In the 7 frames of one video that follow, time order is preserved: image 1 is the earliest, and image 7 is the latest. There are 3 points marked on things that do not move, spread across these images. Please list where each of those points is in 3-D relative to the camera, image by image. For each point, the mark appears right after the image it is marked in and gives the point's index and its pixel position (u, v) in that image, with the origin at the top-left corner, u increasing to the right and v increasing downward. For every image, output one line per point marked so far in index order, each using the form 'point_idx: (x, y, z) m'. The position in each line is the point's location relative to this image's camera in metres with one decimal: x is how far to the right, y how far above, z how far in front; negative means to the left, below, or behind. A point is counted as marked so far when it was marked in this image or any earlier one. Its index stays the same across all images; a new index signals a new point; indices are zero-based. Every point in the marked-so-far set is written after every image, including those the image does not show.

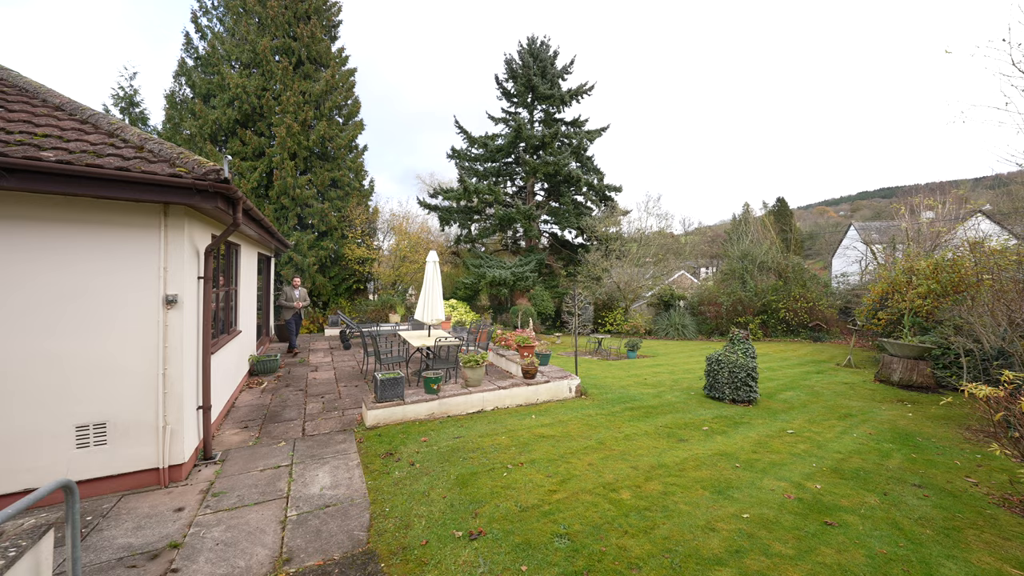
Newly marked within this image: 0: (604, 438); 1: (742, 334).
0: (+1.2, -1.9, +4.6) m
1: (+4.4, -0.9, +6.8) m
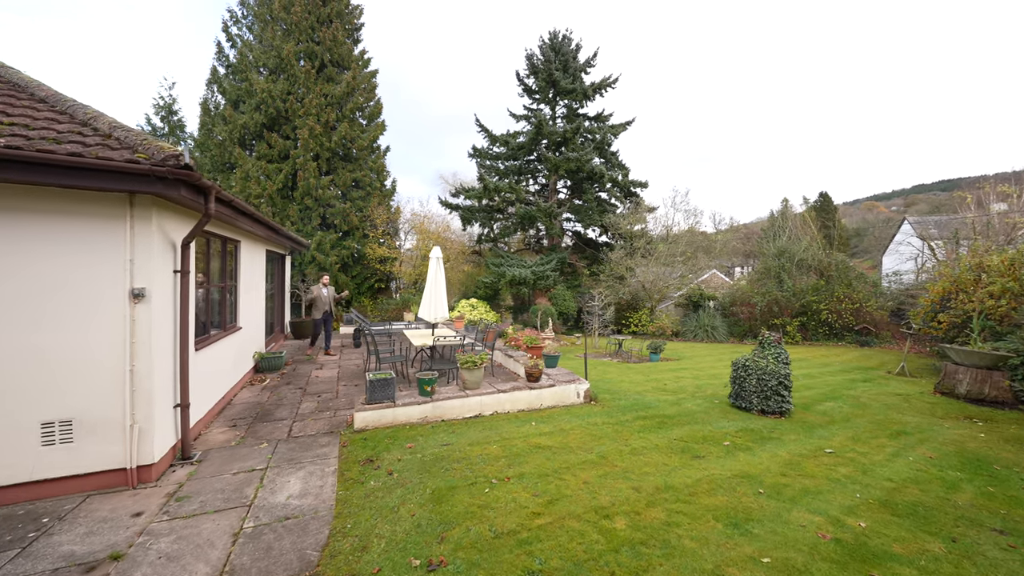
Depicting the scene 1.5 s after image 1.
0: (+1.1, -1.9, +4.1) m
1: (+4.5, -0.8, +6.1) m
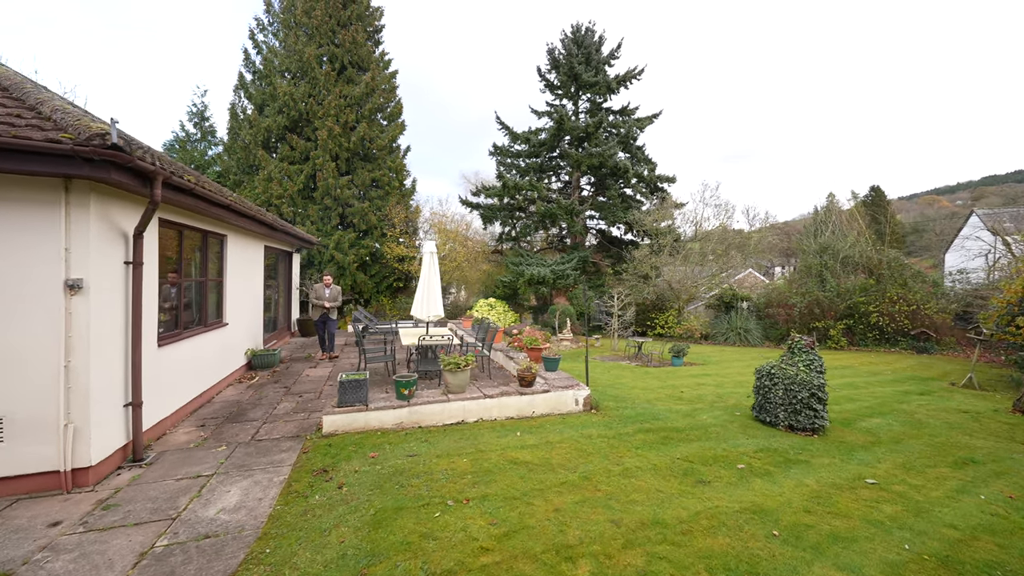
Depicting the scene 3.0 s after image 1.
0: (+0.8, -1.8, +3.5) m
1: (+4.4, -0.8, +5.3) m
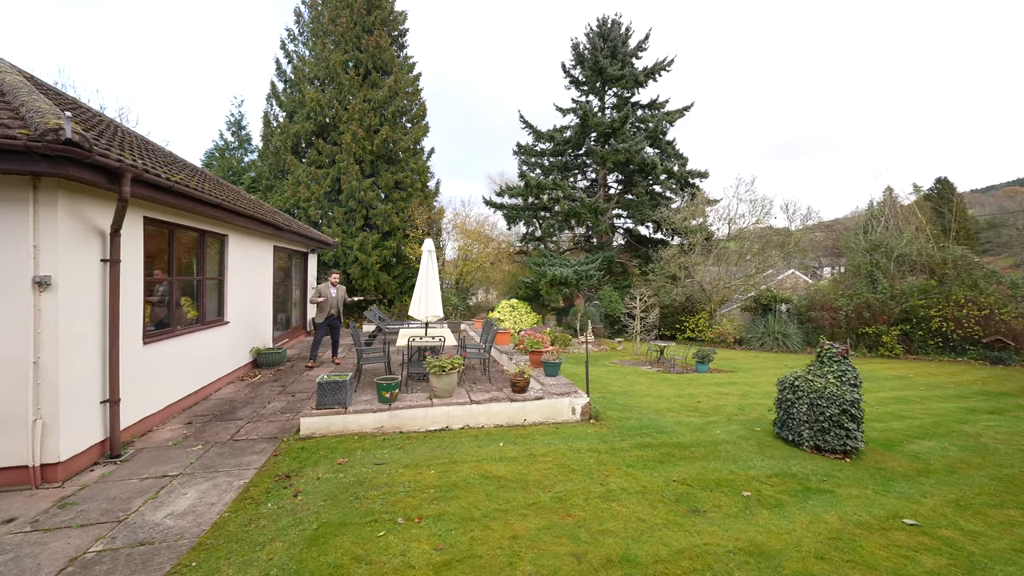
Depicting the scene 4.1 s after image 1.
0: (+0.5, -1.8, +3.2) m
1: (+4.2, -0.8, +4.6) m
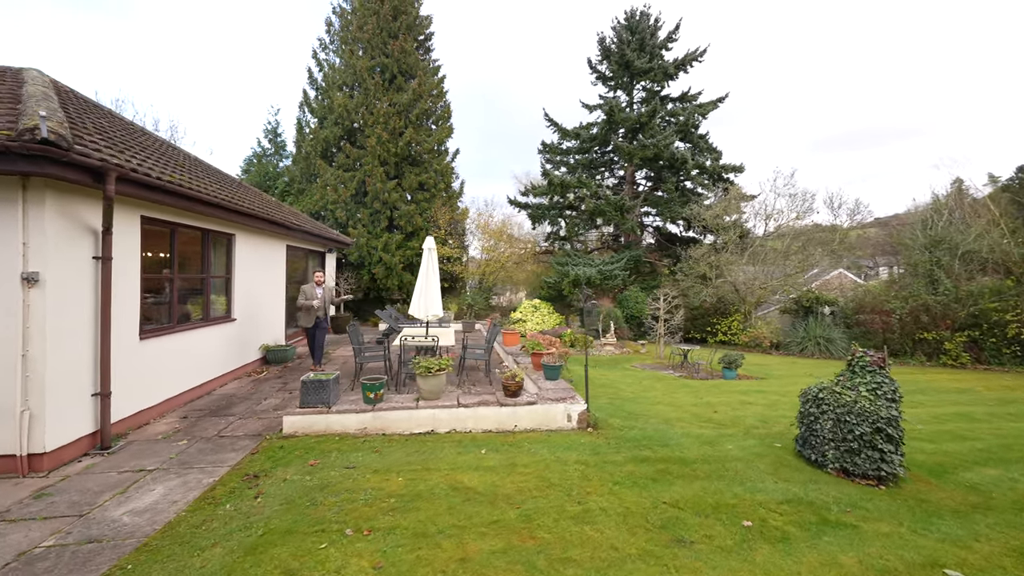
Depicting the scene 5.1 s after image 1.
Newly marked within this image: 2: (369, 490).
0: (+0.2, -1.8, +2.9) m
1: (+4.0, -0.8, +4.0) m
2: (-1.2, -1.7, +3.0) m
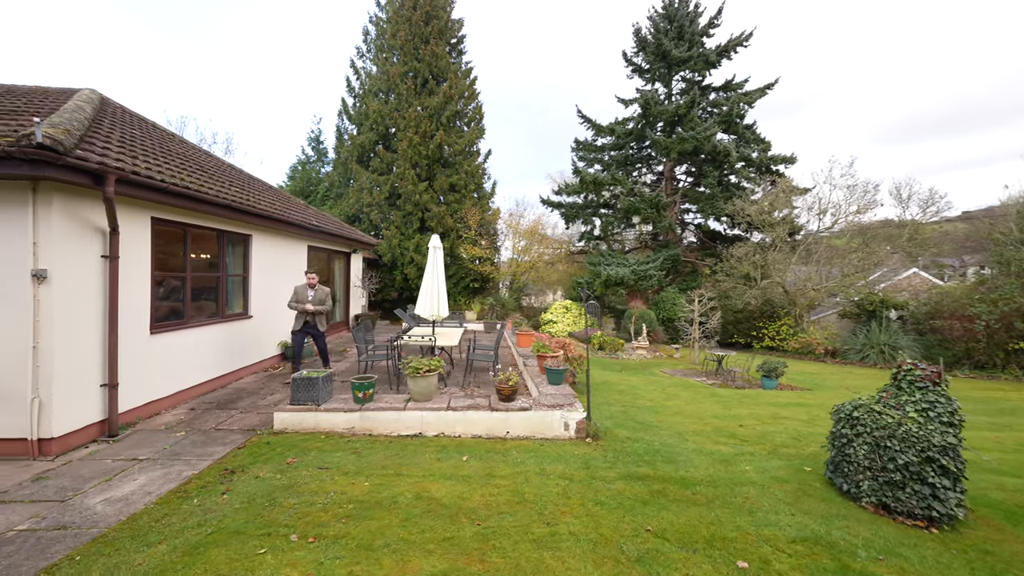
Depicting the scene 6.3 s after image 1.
0: (-0.1, -1.8, +2.6) m
1: (+3.8, -0.8, +3.3) m
2: (-1.5, -1.7, +2.9) m
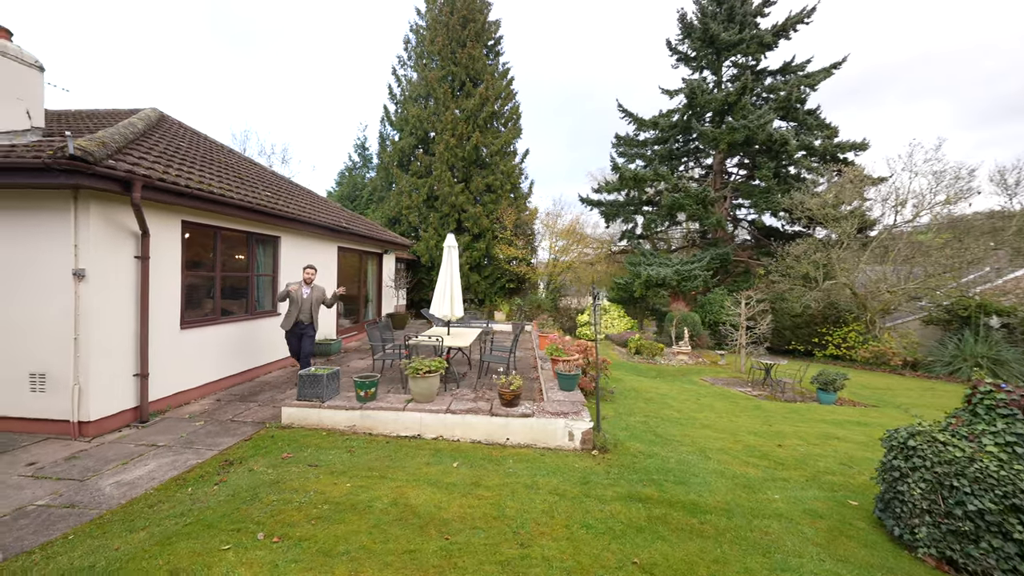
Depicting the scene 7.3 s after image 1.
0: (-0.3, -1.8, +2.4) m
1: (+3.7, -0.8, +2.6) m
2: (-1.7, -1.7, +2.9) m
